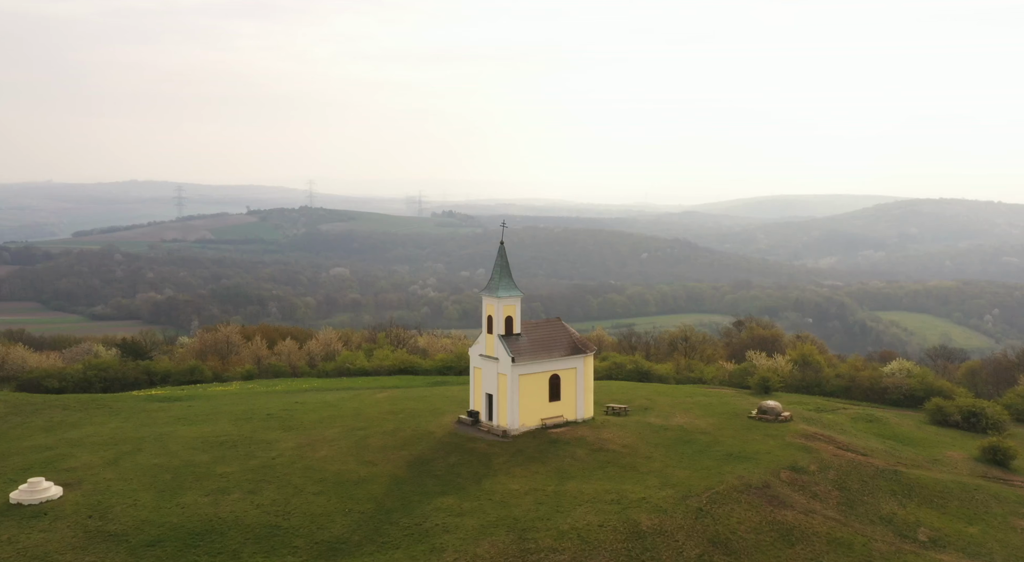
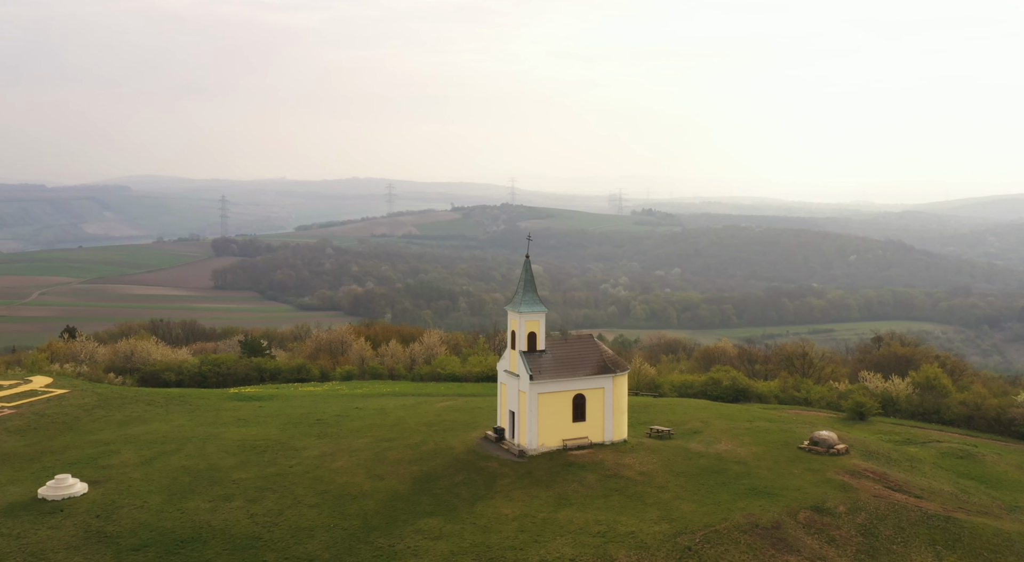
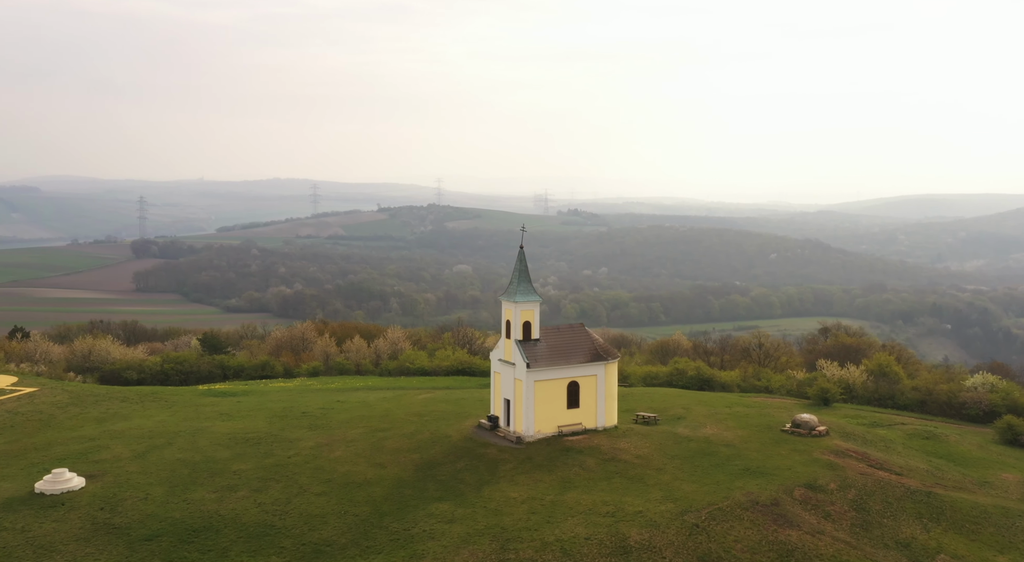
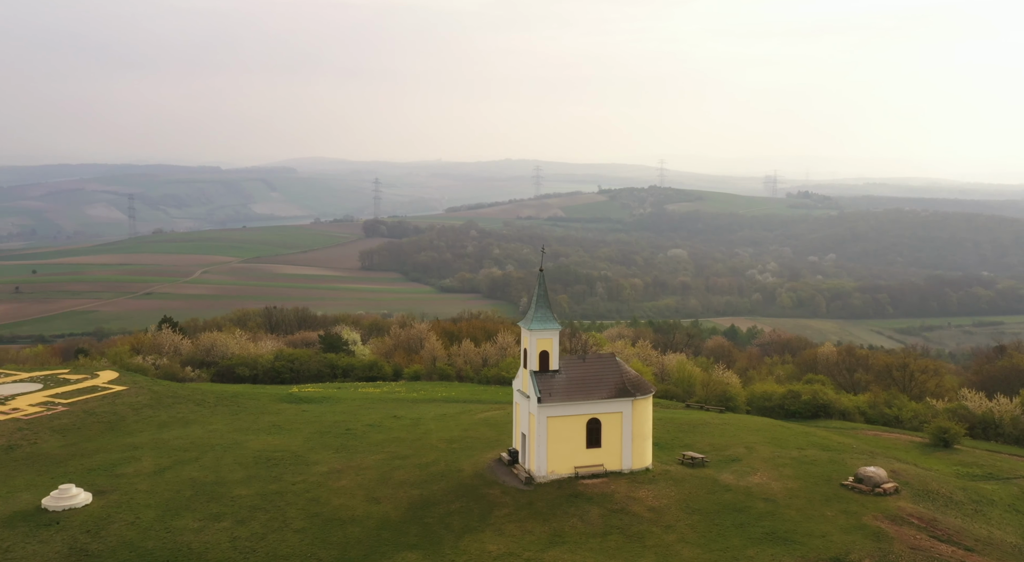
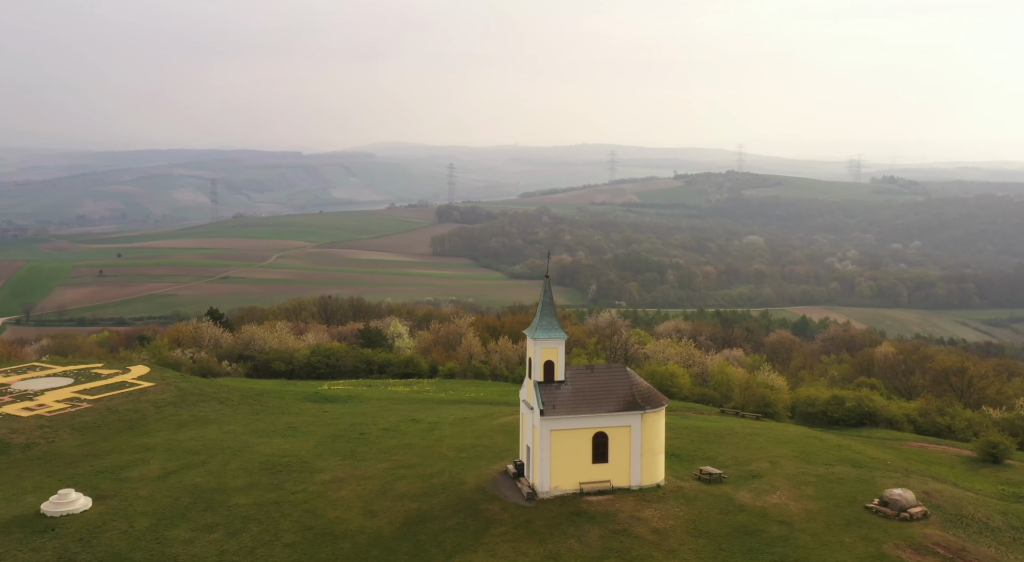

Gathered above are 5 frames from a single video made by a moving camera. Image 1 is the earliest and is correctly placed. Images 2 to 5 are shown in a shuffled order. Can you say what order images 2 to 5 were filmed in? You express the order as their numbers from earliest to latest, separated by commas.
3, 2, 4, 5
